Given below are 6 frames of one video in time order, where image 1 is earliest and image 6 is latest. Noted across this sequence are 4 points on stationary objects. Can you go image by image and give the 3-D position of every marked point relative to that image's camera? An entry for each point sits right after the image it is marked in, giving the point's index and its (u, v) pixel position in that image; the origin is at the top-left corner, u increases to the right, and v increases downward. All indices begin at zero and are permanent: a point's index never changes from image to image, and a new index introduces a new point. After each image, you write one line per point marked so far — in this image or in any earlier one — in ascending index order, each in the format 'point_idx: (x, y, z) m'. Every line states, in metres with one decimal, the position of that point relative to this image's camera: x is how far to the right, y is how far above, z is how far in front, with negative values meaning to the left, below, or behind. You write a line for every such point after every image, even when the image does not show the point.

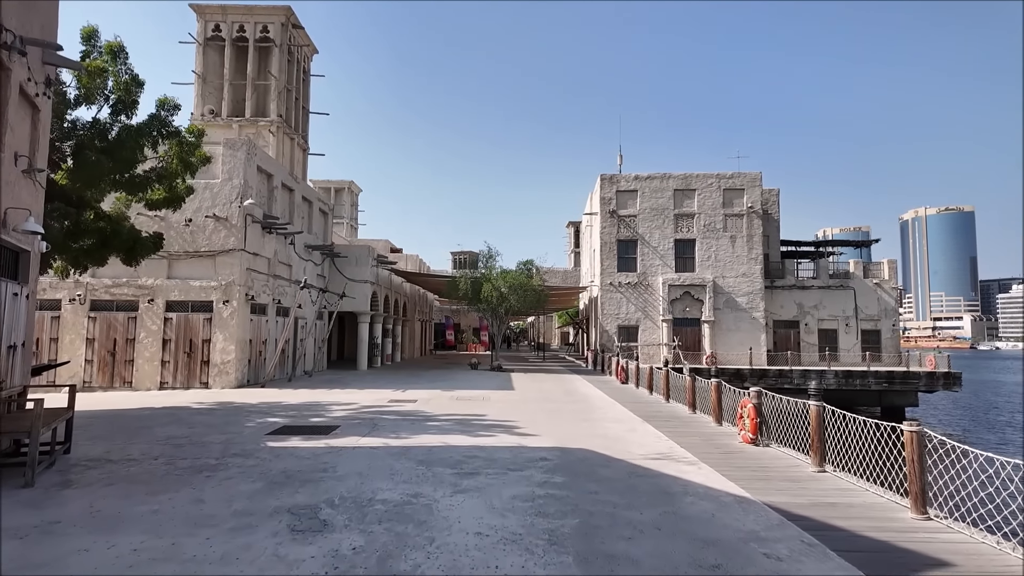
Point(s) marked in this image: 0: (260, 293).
0: (-8.0, -0.2, +18.6) m
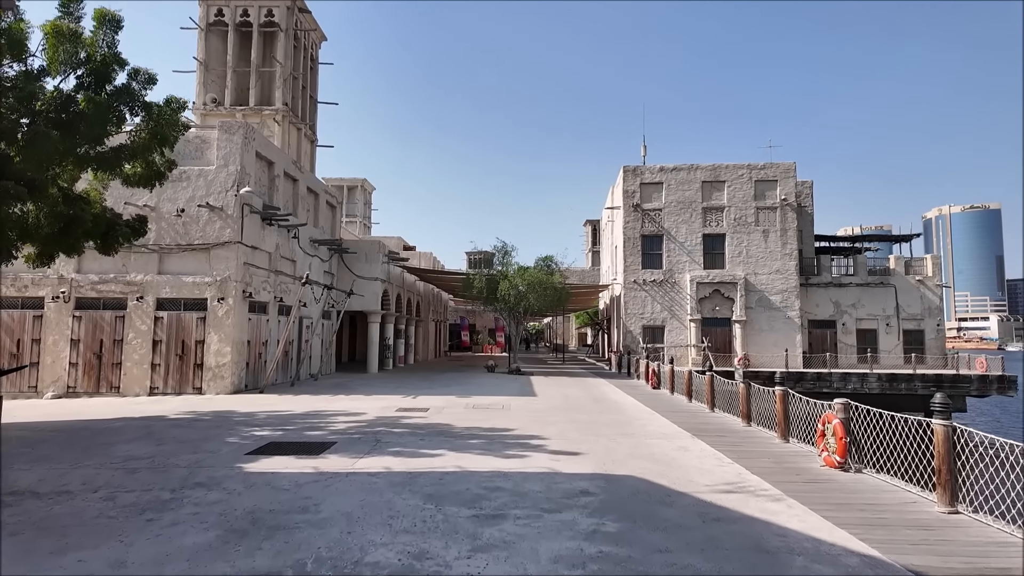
0: (-7.3, -0.1, +17.1) m
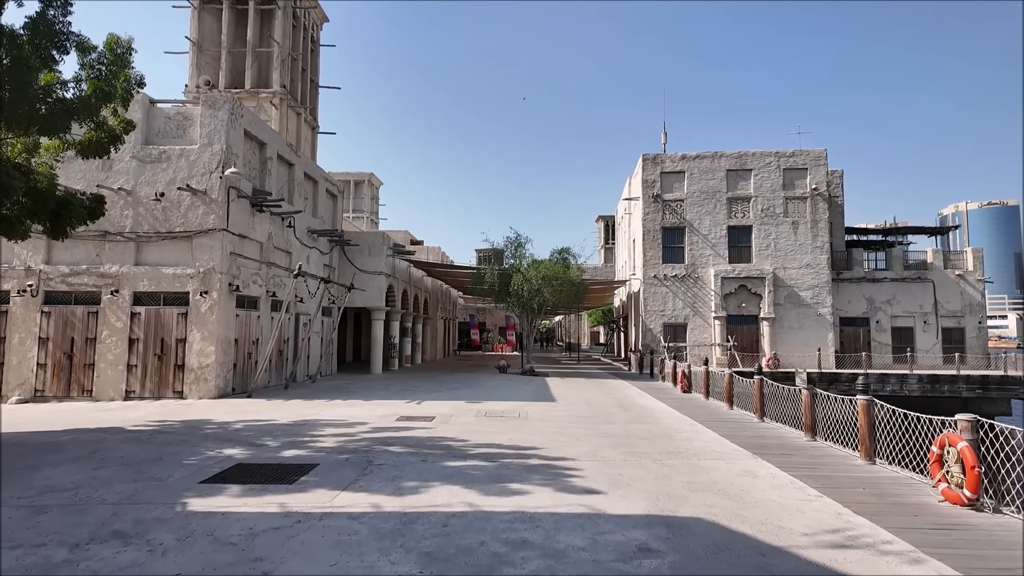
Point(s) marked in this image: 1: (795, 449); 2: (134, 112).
0: (-6.9, +0.1, +15.5) m
1: (+4.3, -2.4, +8.9) m
2: (-9.3, +4.3, +14.5) m
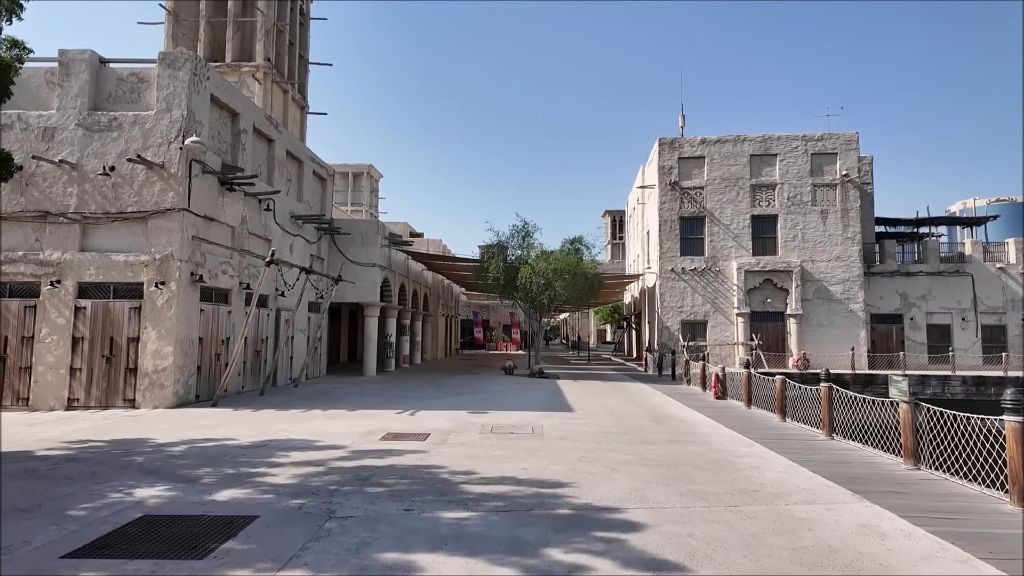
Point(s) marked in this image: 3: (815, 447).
0: (-6.7, +0.3, +13.4) m
1: (+4.4, -2.2, +6.7) m
2: (-9.1, +4.5, +12.4) m
3: (+4.6, -2.4, +8.9) m
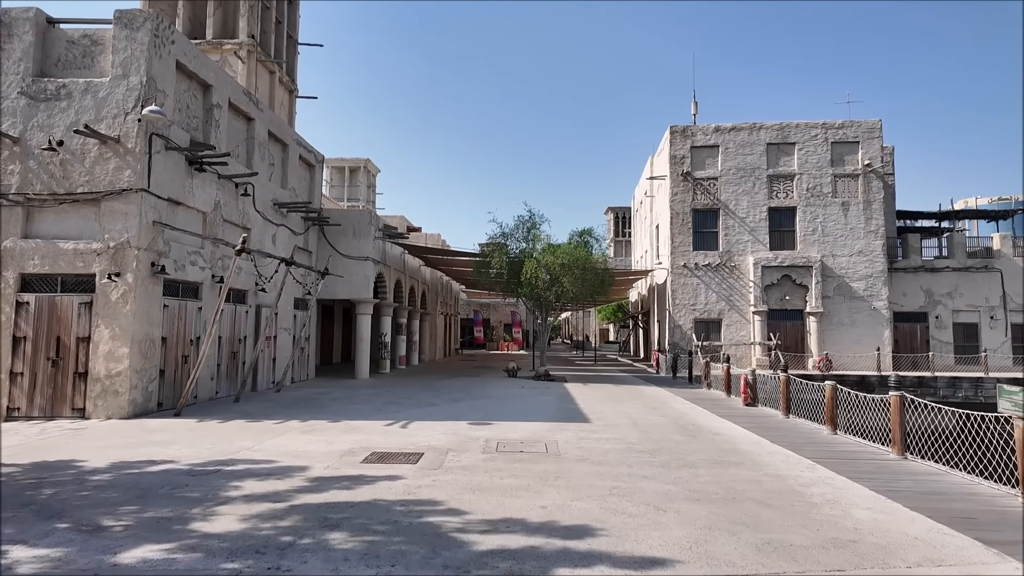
0: (-6.6, +0.5, +11.8) m
1: (+4.6, -2.1, +5.1) m
2: (-9.0, +4.7, +10.8) m
3: (+4.7, -2.3, +7.3) m
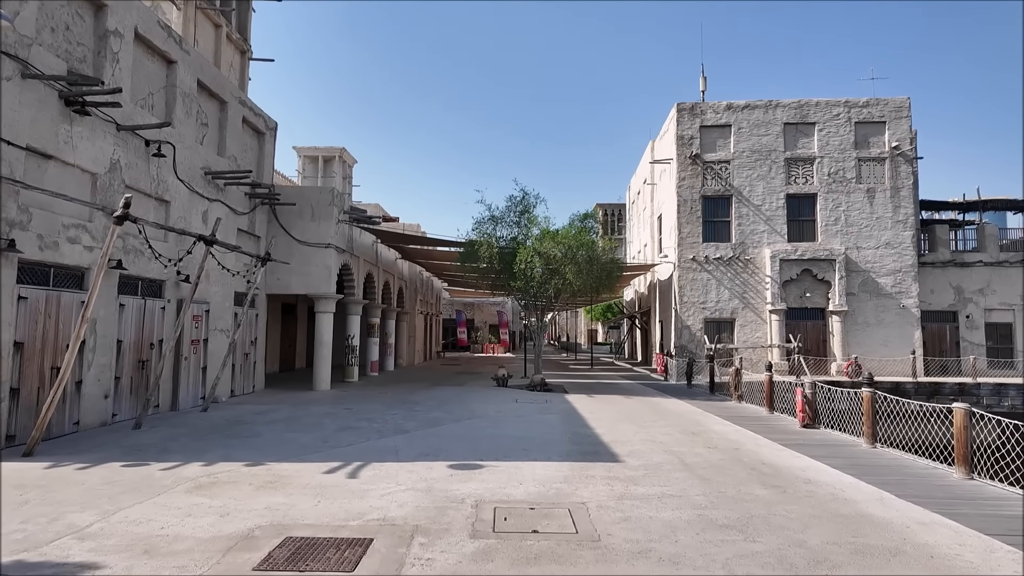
0: (-6.6, +0.7, +8.6) m
1: (+4.7, -1.9, +2.2) m
2: (-9.0, +4.9, +7.5) m
3: (+4.8, -2.1, +4.4) m
